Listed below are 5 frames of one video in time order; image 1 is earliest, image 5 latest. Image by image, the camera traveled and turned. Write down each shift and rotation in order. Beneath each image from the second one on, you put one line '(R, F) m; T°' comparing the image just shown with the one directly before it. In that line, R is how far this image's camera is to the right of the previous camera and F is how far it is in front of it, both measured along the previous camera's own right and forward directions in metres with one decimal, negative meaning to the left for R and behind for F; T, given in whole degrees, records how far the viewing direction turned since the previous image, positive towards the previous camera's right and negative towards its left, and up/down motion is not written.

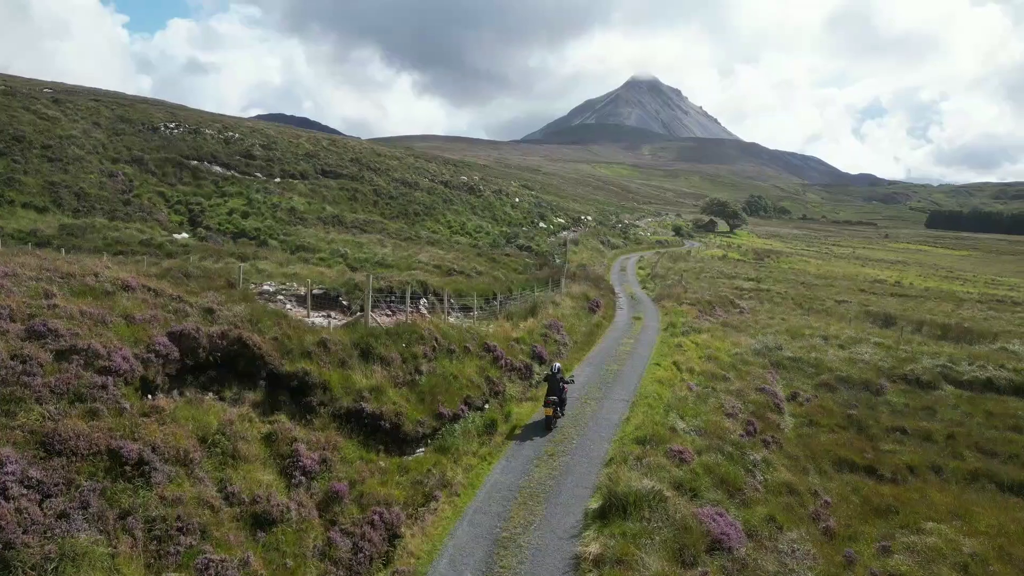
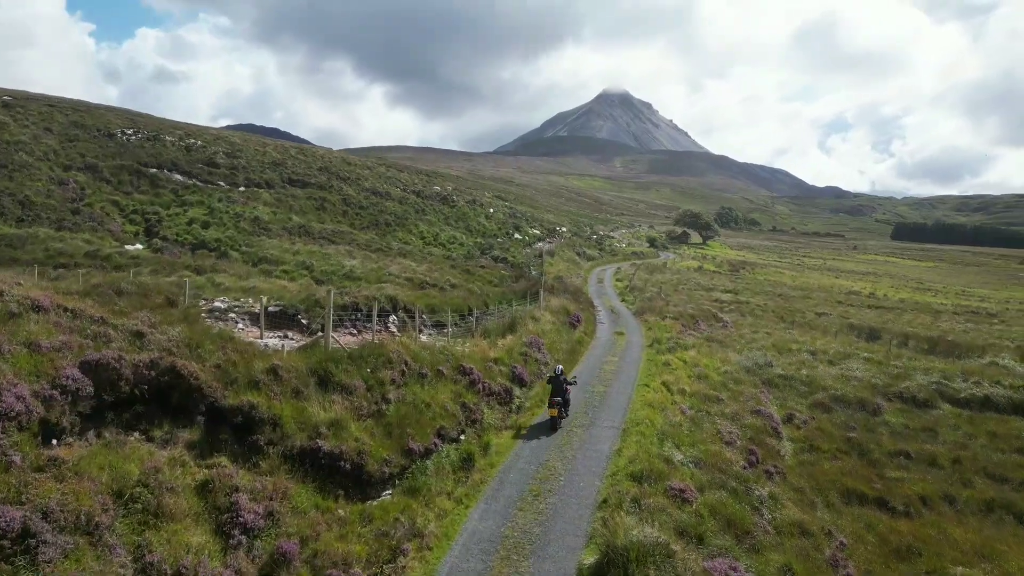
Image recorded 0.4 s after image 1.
(-0.1, +1.9) m; +2°
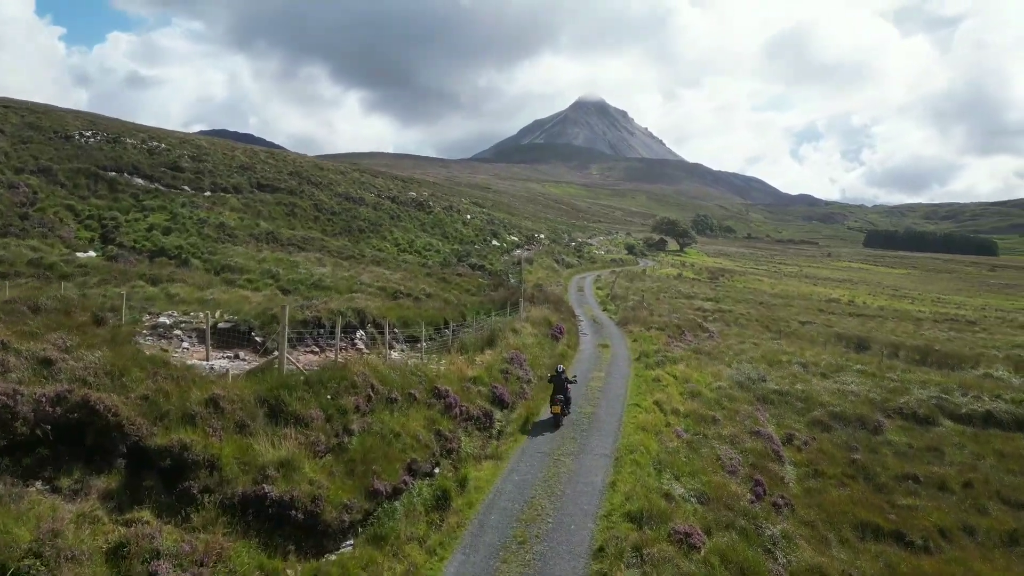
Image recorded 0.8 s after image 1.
(-0.1, +1.9) m; +2°
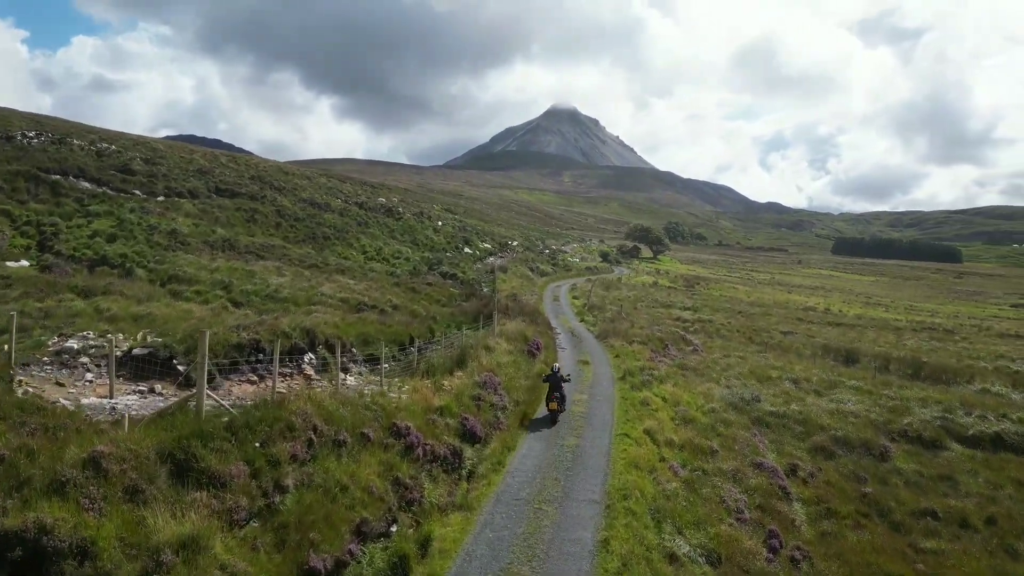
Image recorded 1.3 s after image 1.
(0.0, +2.5) m; +2°
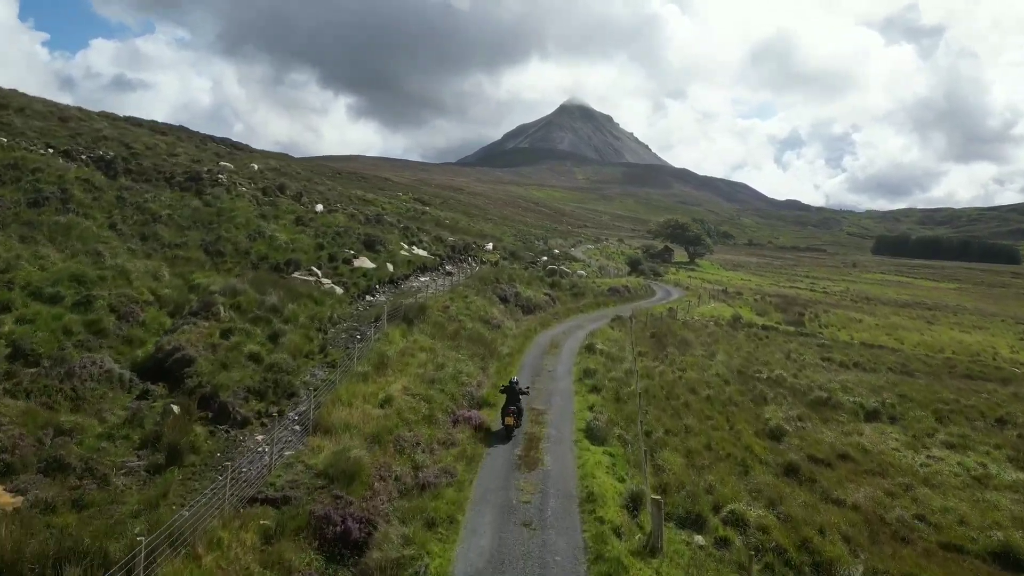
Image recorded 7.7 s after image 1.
(+3.5, +41.9) m; -1°
